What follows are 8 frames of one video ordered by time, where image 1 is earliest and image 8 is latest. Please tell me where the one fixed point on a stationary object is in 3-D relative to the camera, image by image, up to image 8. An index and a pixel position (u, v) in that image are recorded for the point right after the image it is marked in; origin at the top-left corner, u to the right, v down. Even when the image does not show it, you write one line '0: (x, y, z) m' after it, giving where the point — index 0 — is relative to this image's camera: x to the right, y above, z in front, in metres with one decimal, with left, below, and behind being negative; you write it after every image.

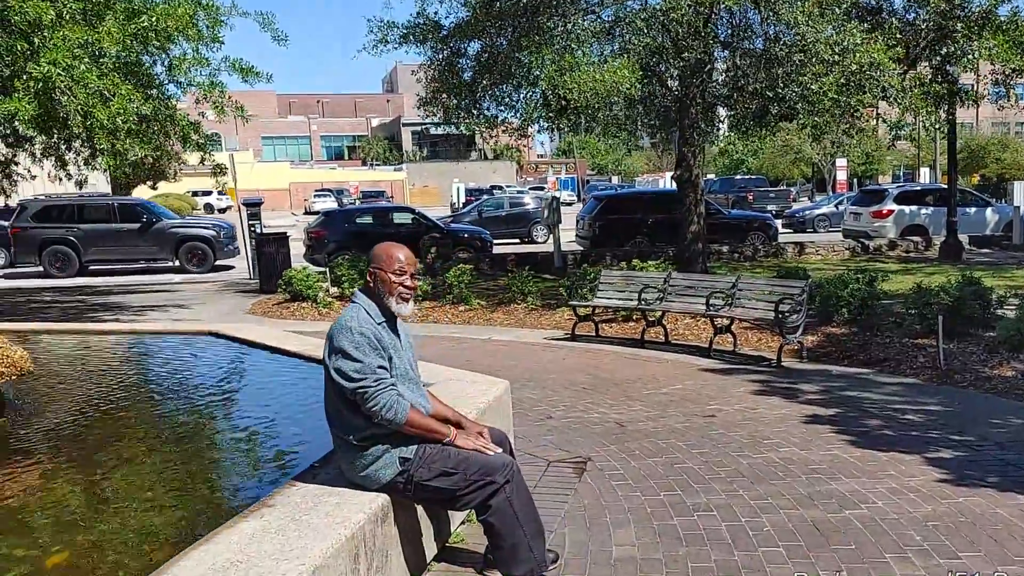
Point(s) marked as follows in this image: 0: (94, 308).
0: (-7.3, -0.4, +16.5) m
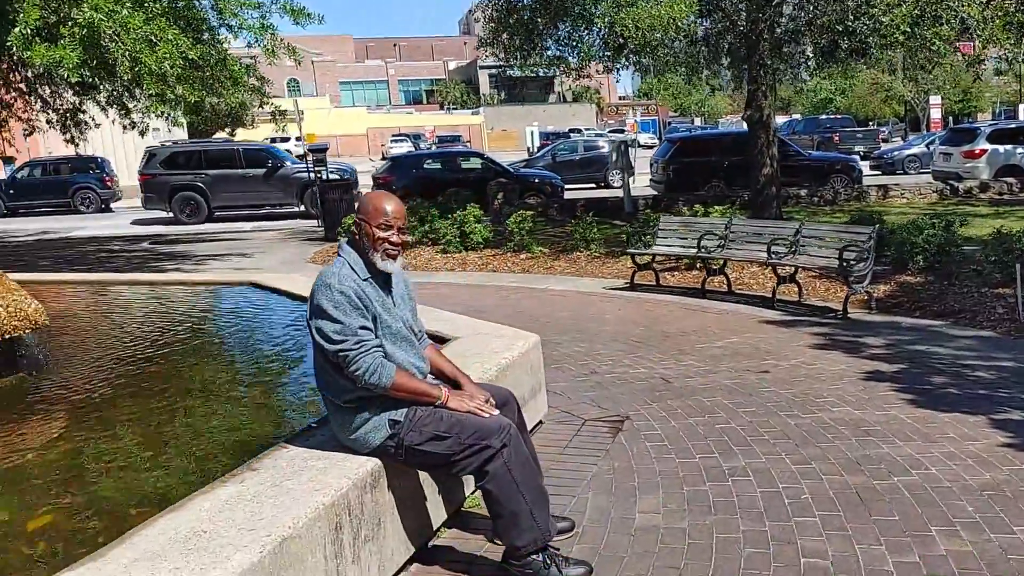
0: (-6.2, +0.5, +16.8) m
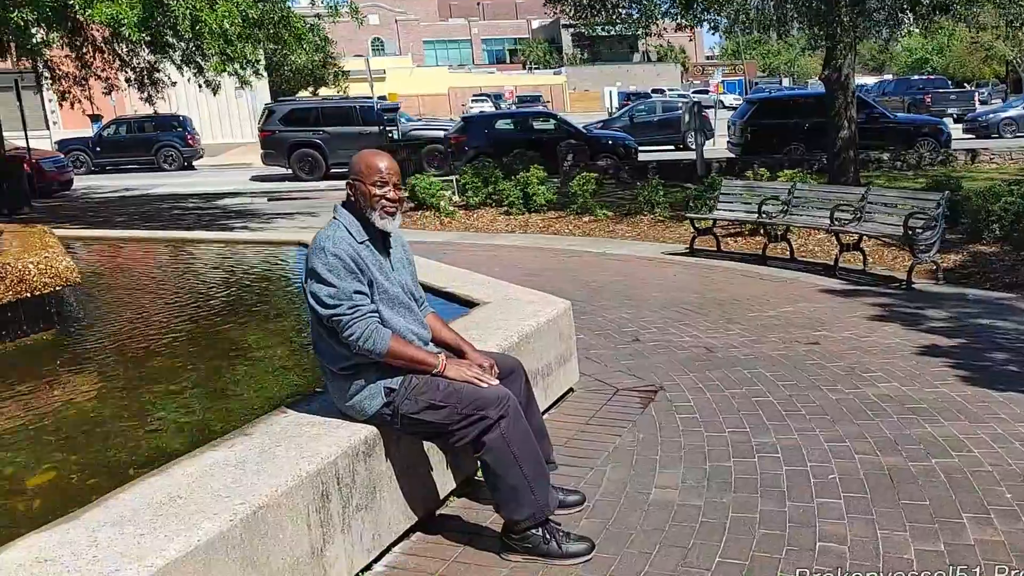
0: (-5.1, +1.2, +17.1) m
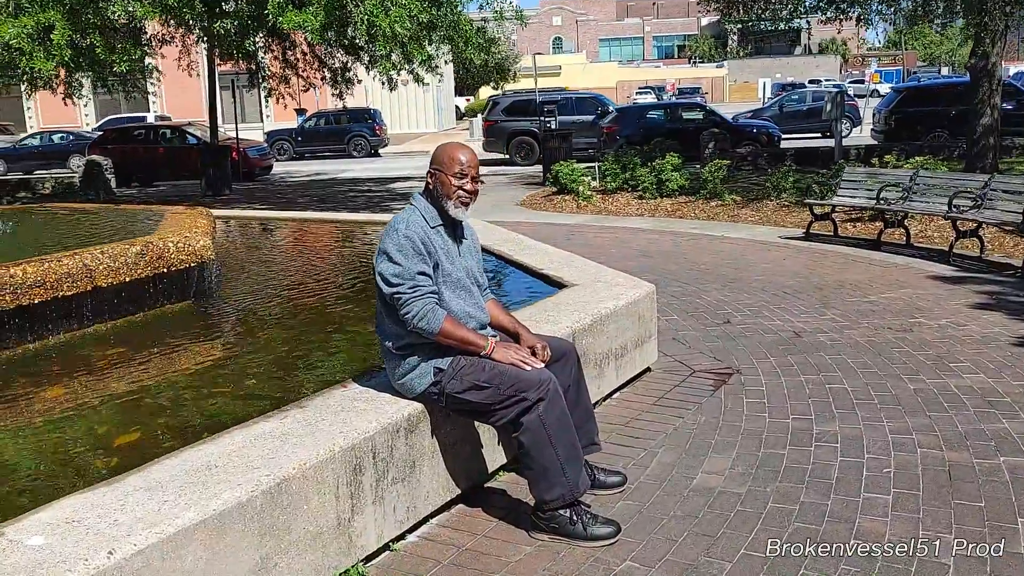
0: (-3.0, +1.6, +17.7) m
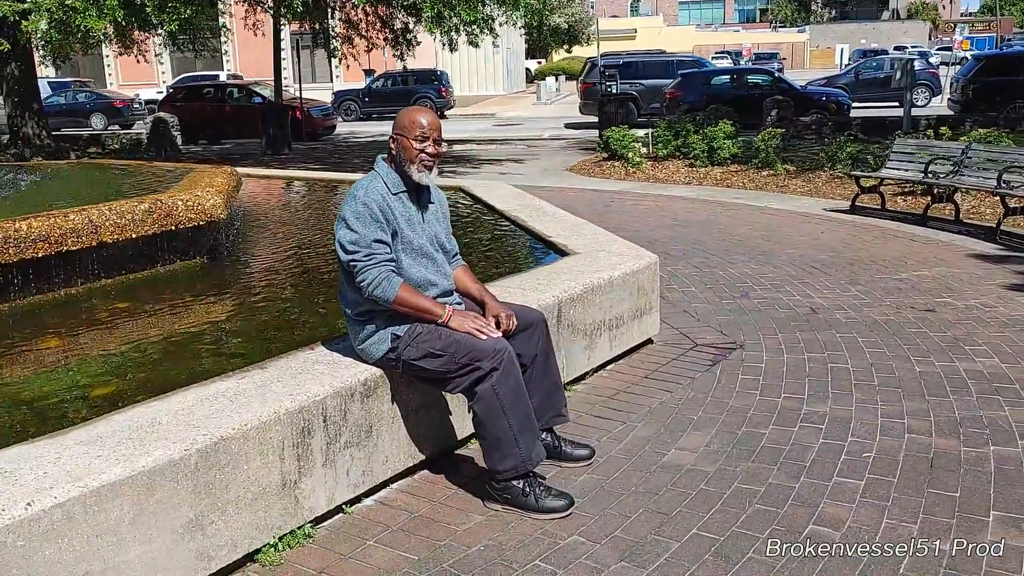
0: (-2.1, +2.3, +17.8) m
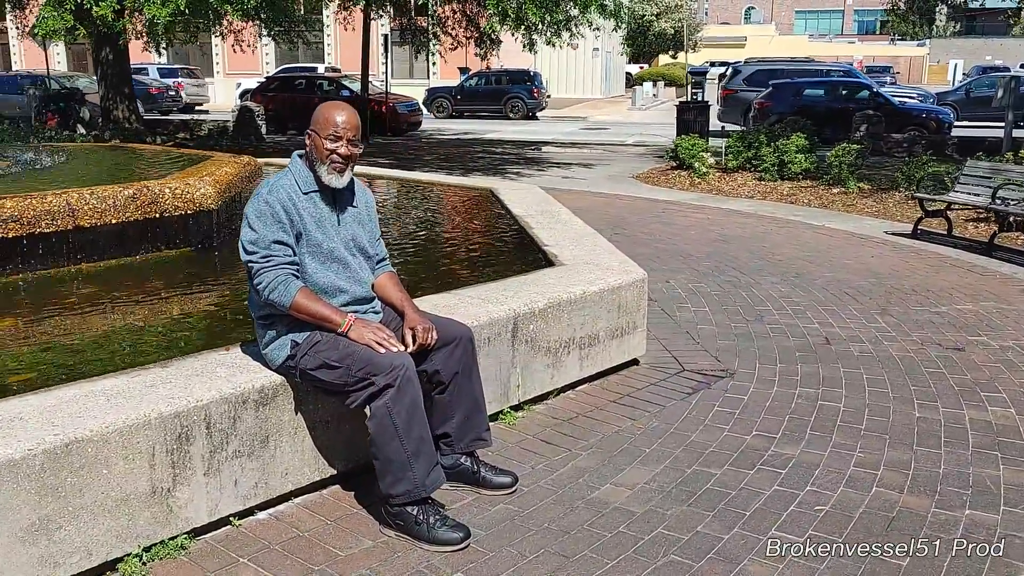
0: (-0.8, +2.3, +17.7) m
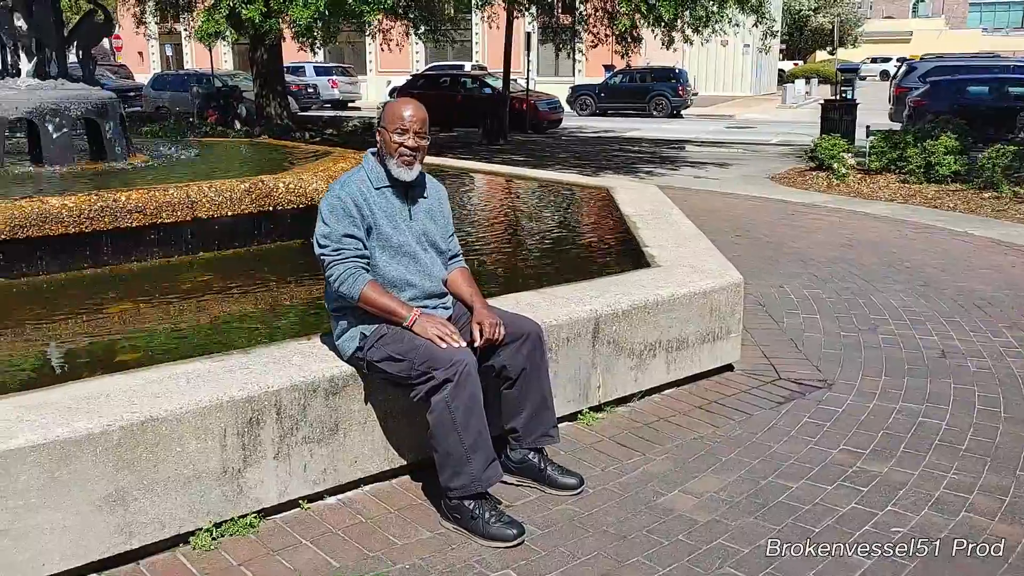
0: (+1.7, +2.4, +17.6) m
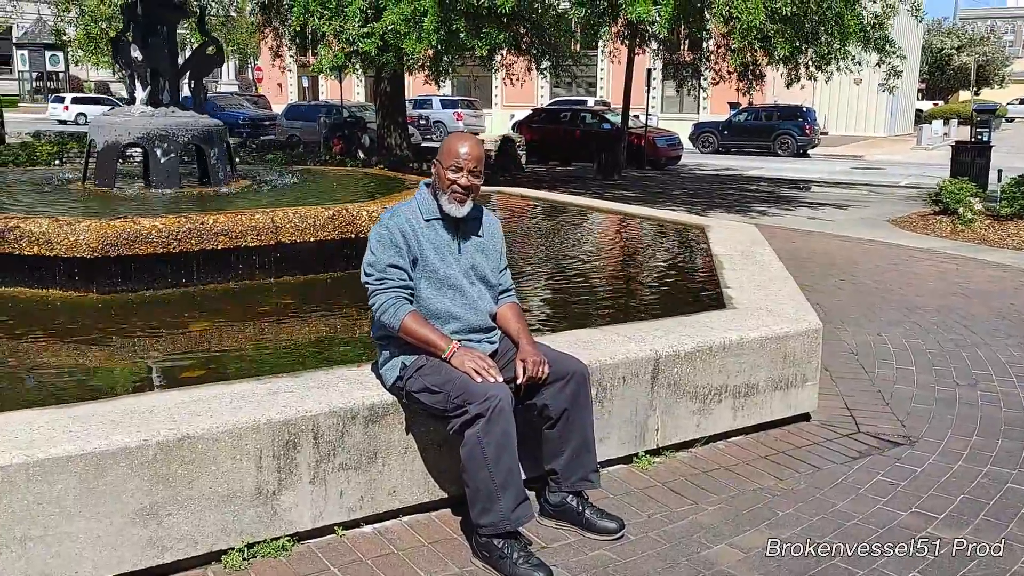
0: (+3.6, +1.6, +17.3) m
